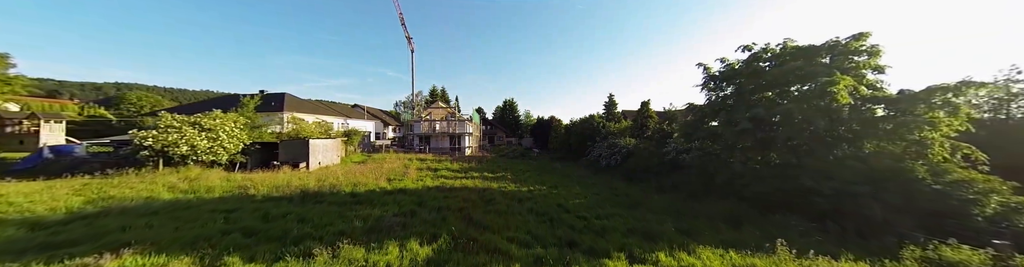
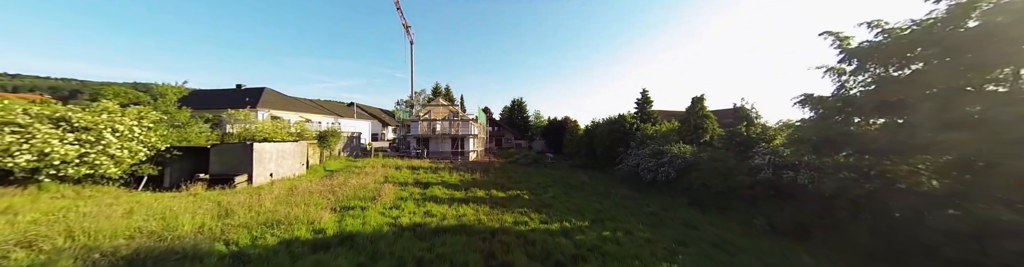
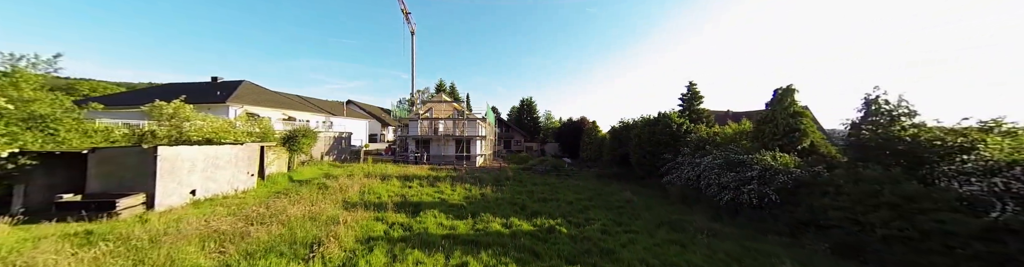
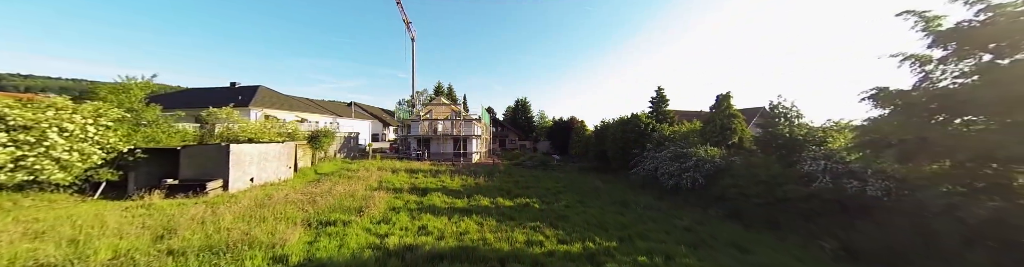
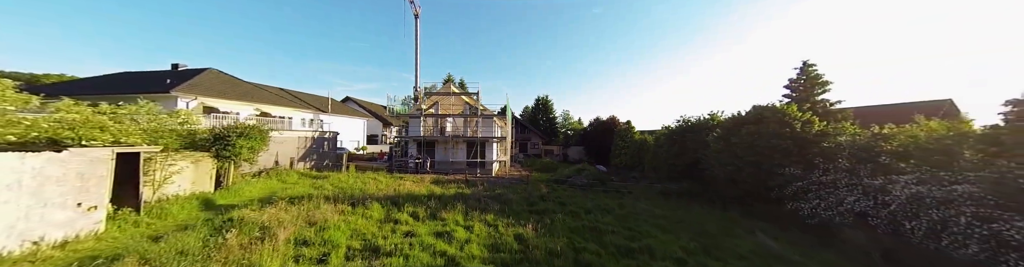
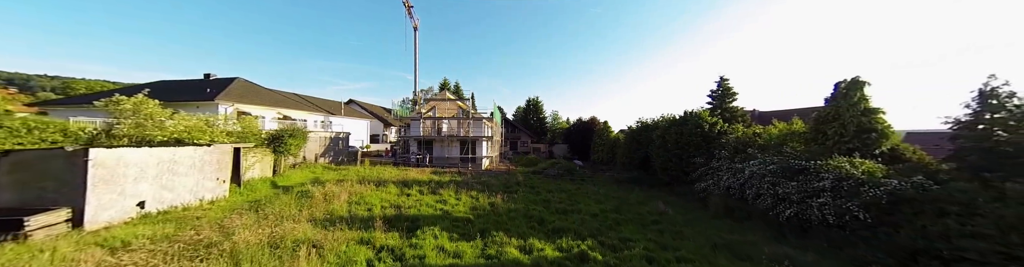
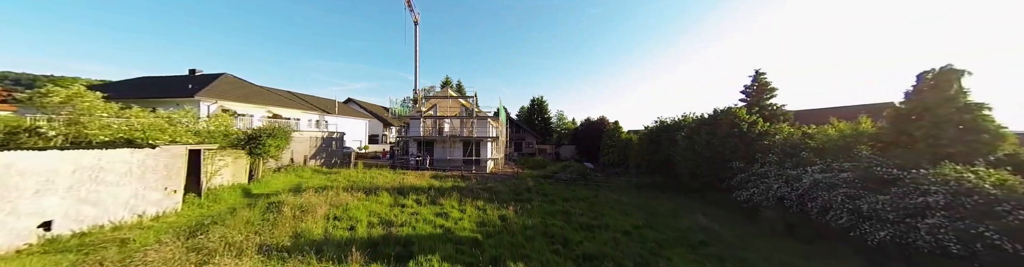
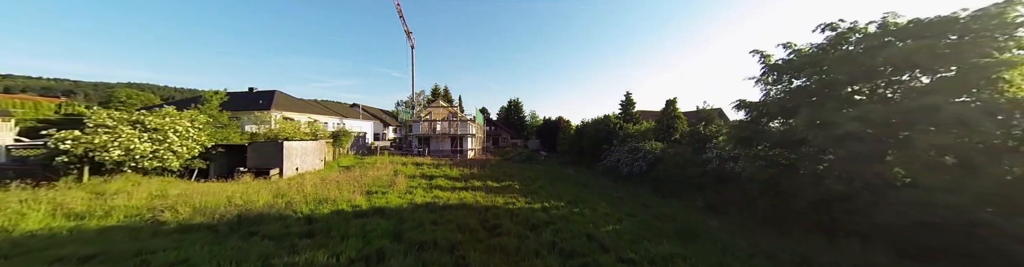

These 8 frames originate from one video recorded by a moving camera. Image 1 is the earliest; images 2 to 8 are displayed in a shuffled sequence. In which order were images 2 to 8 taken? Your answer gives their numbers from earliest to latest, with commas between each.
8, 2, 4, 3, 6, 7, 5
